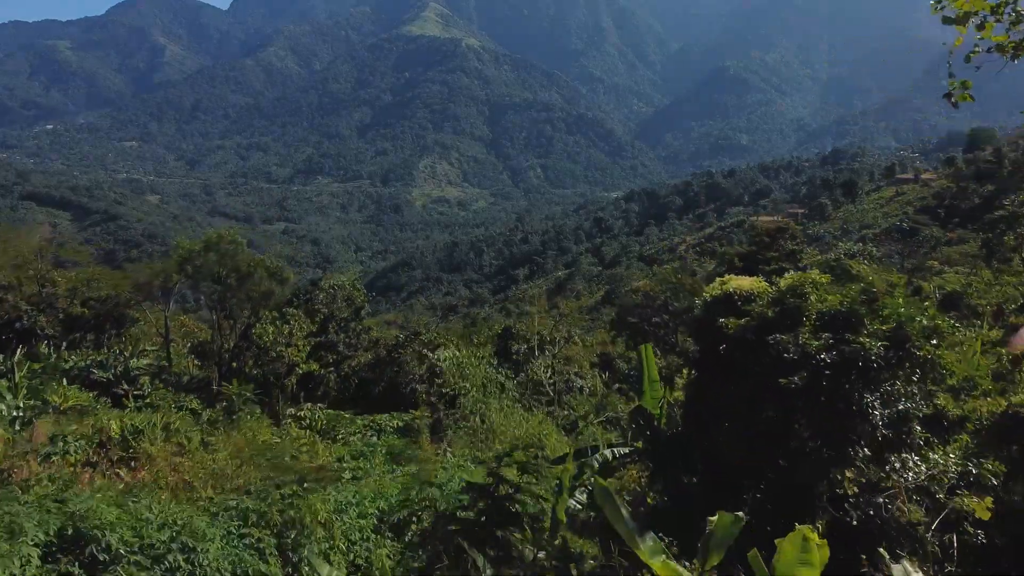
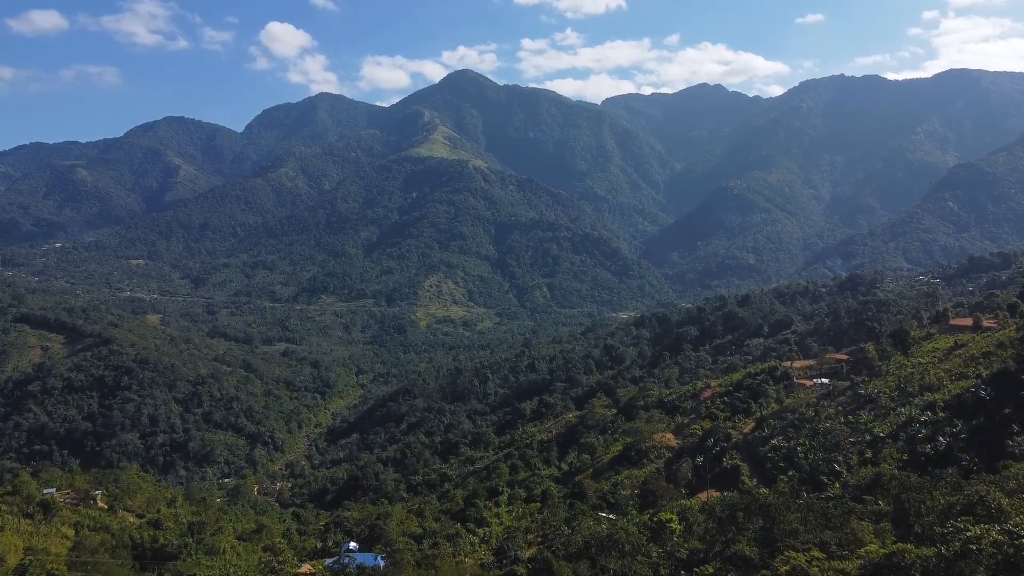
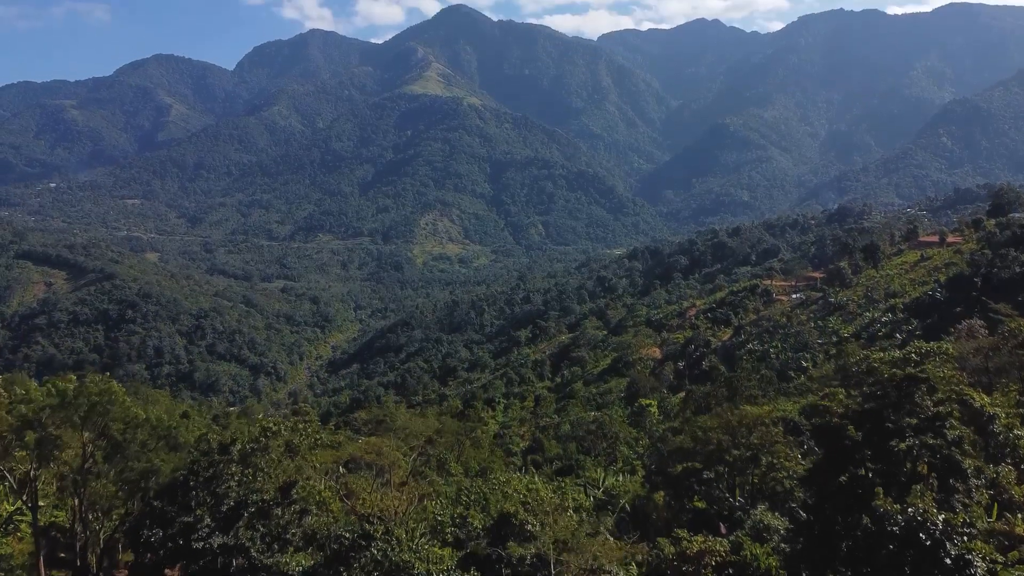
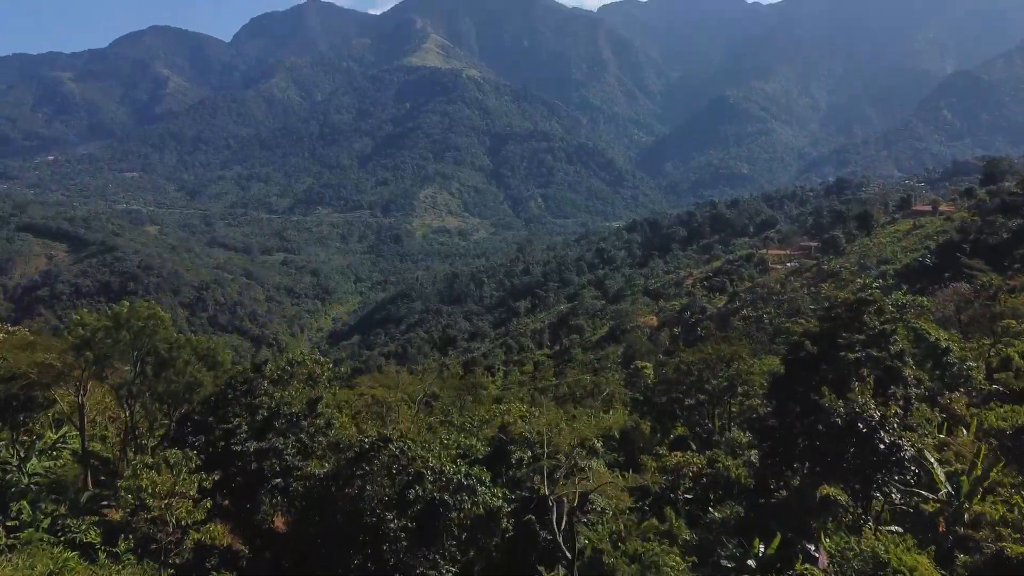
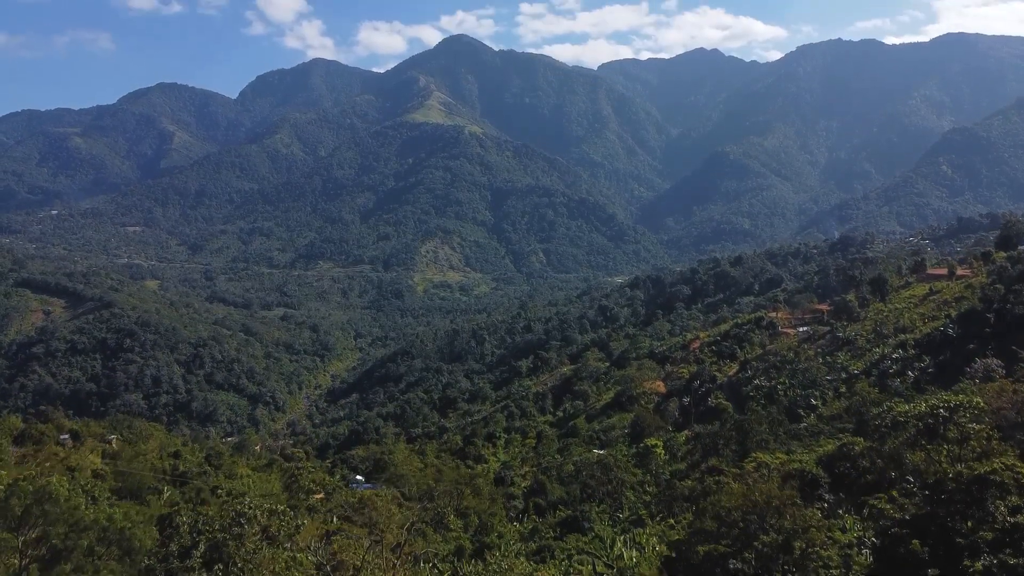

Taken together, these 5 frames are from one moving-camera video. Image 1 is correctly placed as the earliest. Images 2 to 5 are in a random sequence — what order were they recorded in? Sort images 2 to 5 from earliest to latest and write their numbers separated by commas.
4, 3, 5, 2
